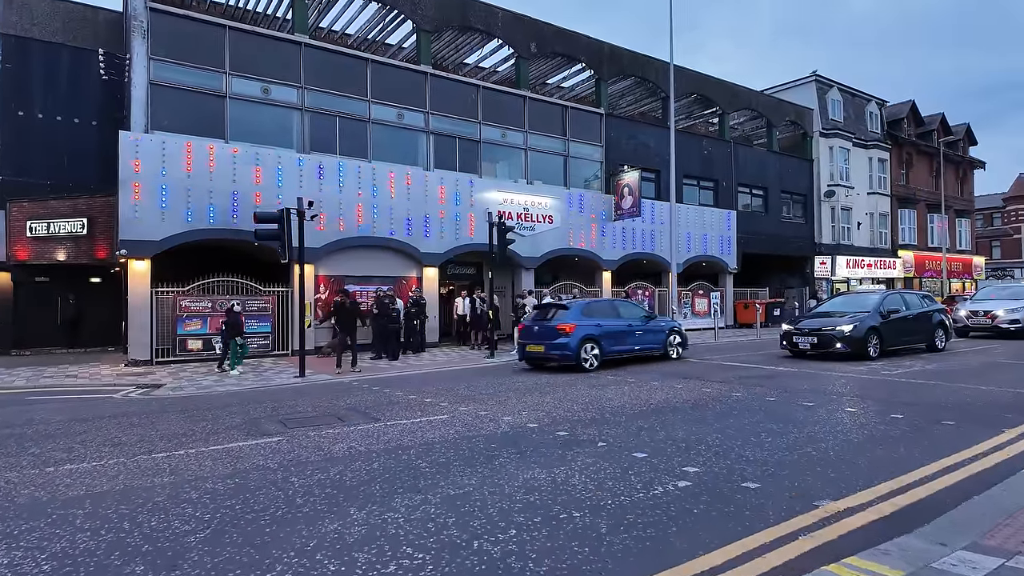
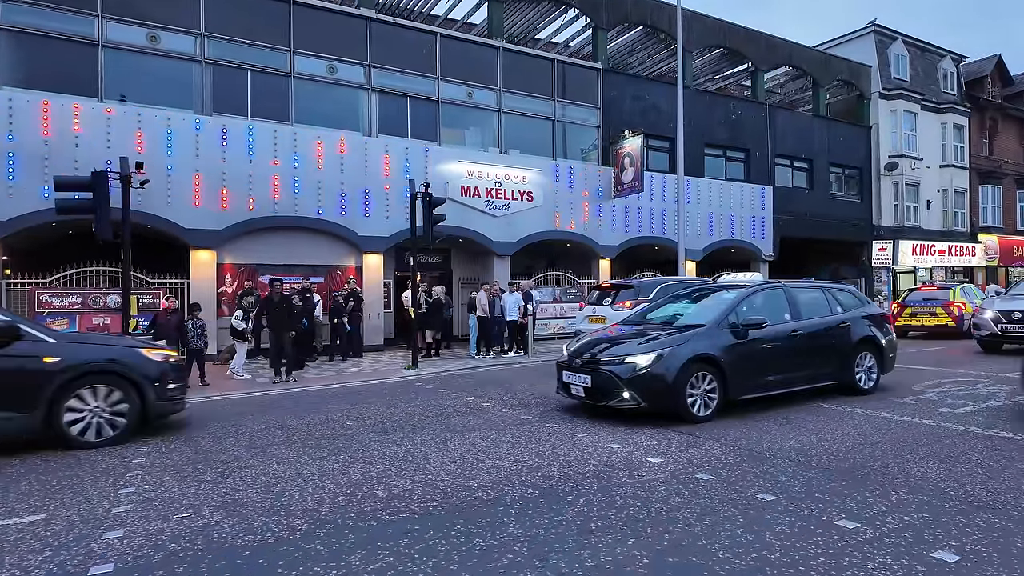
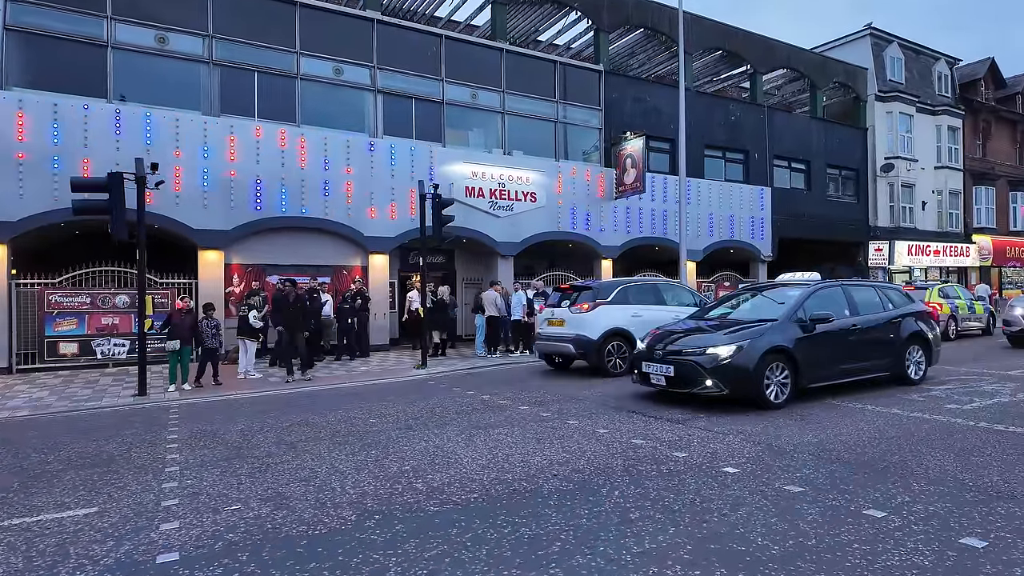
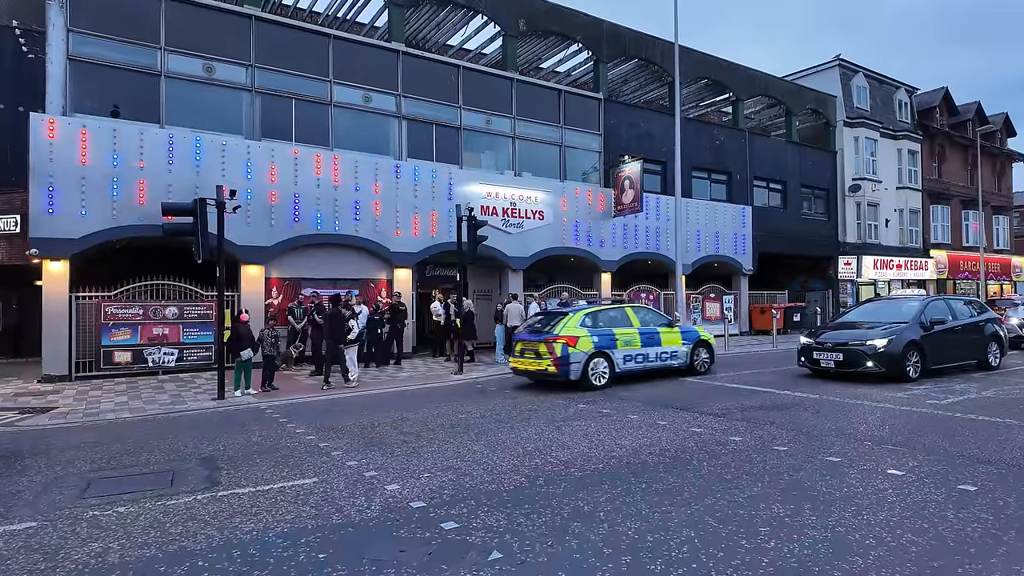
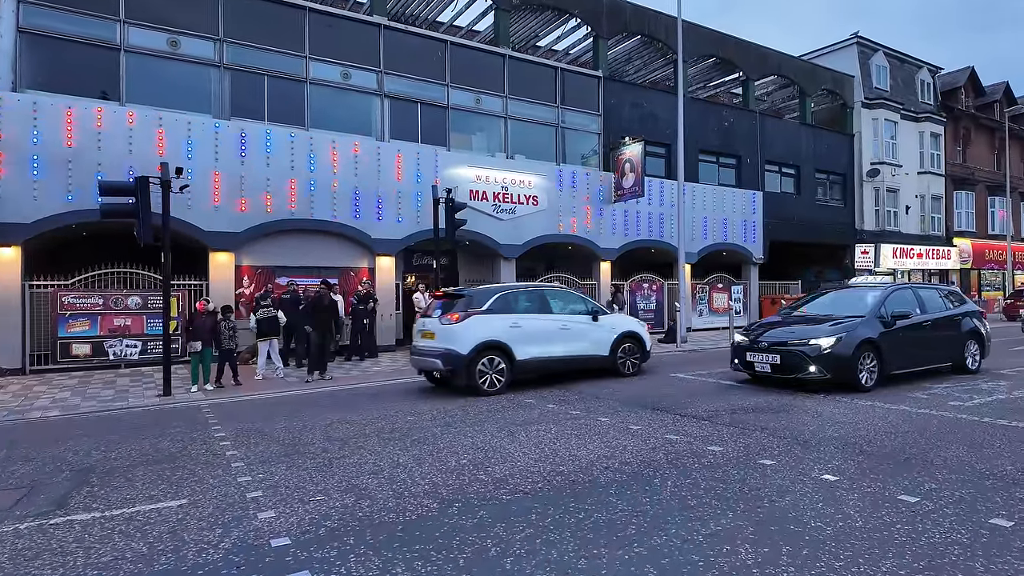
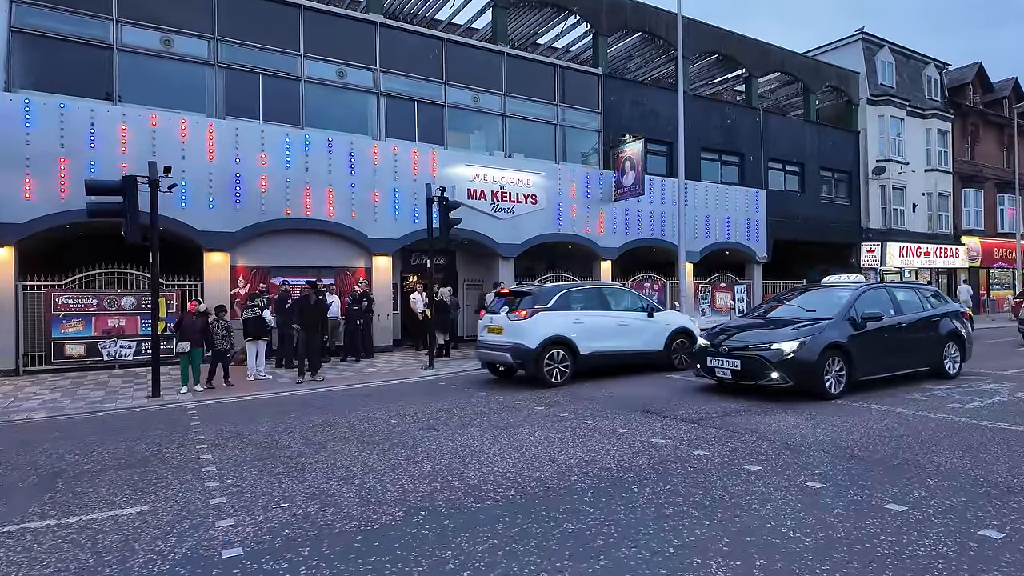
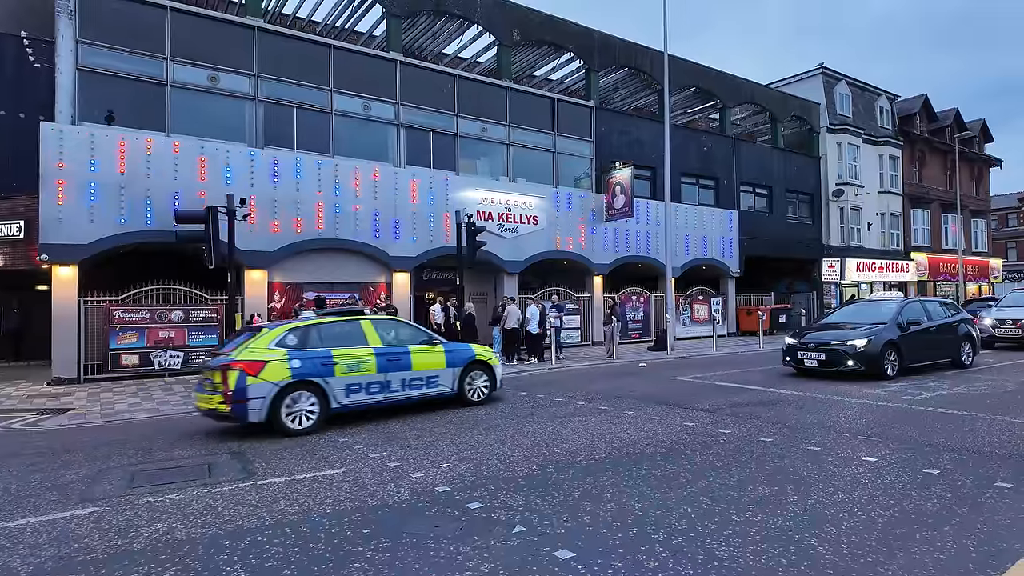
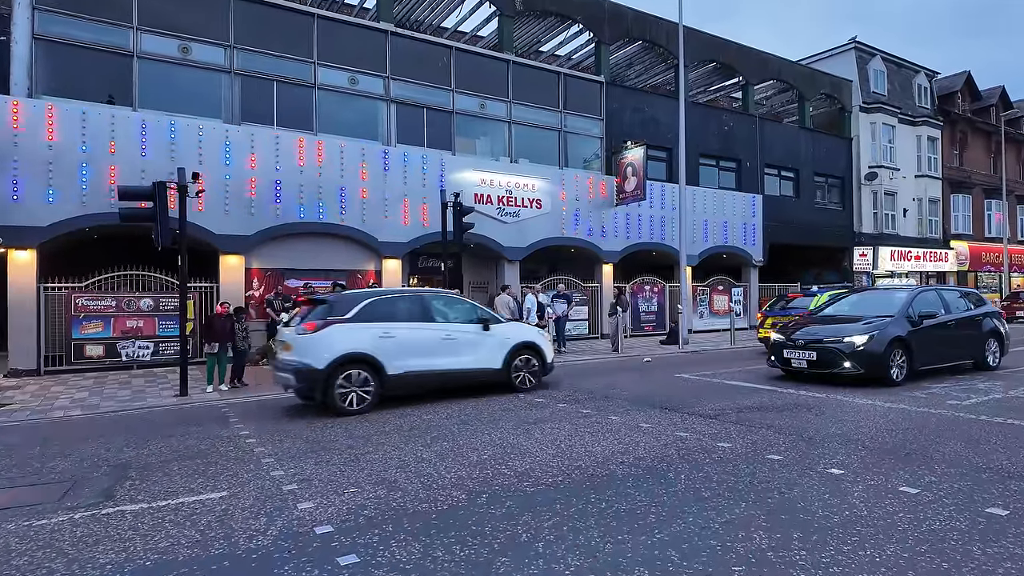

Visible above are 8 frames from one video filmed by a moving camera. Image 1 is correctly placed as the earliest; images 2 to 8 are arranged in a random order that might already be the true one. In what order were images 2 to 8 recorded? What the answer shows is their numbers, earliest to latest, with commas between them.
7, 4, 8, 5, 6, 3, 2
